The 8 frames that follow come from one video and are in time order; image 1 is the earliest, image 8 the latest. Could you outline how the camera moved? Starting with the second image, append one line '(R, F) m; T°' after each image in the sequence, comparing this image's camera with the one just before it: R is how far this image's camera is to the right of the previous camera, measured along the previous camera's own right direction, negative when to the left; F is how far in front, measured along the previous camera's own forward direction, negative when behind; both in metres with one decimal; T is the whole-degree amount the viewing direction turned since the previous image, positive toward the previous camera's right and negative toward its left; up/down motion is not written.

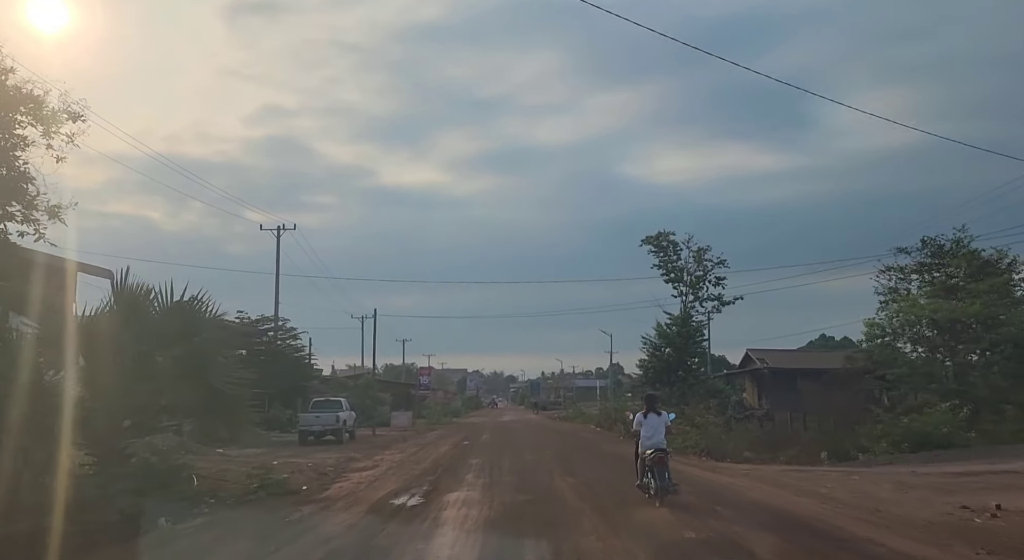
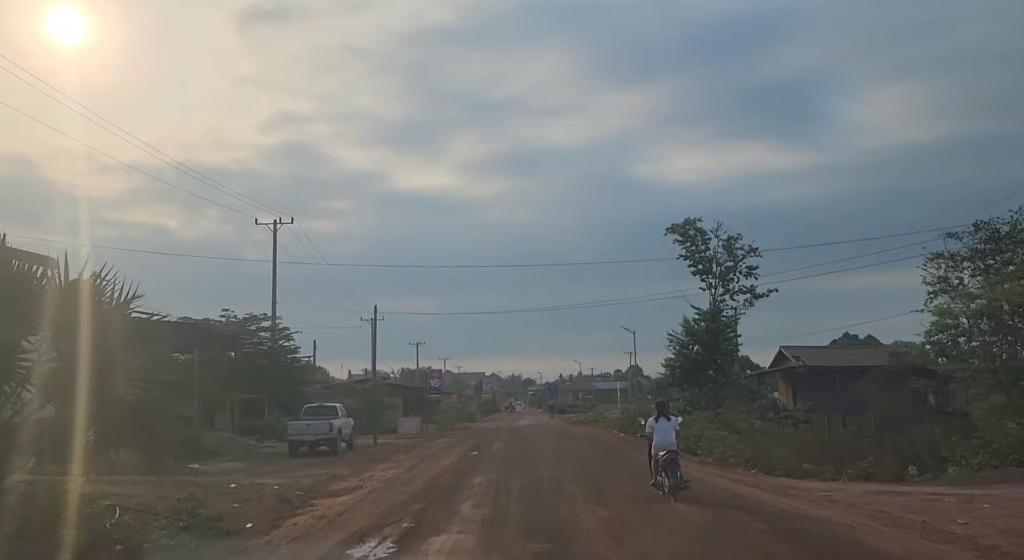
(+0.1, +4.2) m; -1°
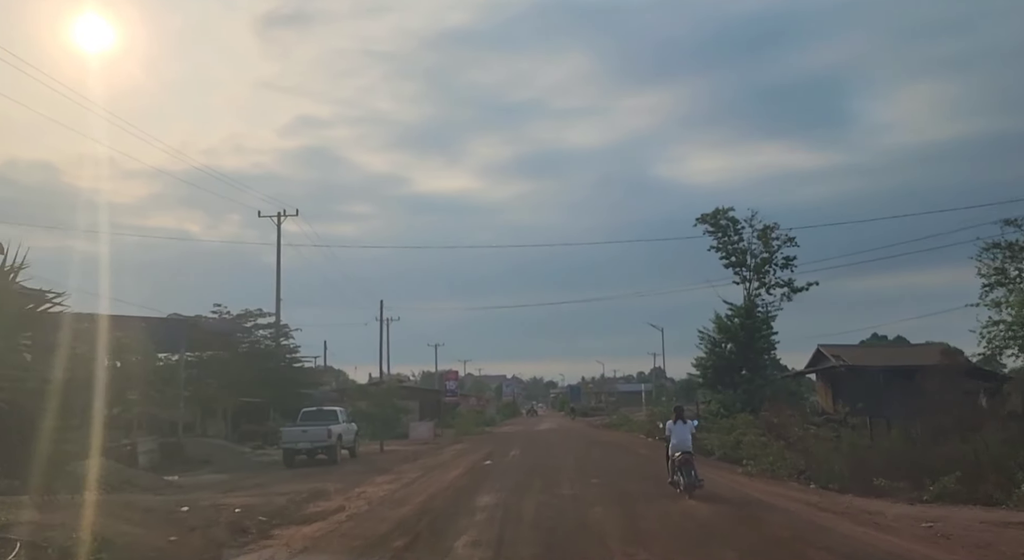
(+0.2, +3.4) m; -1°
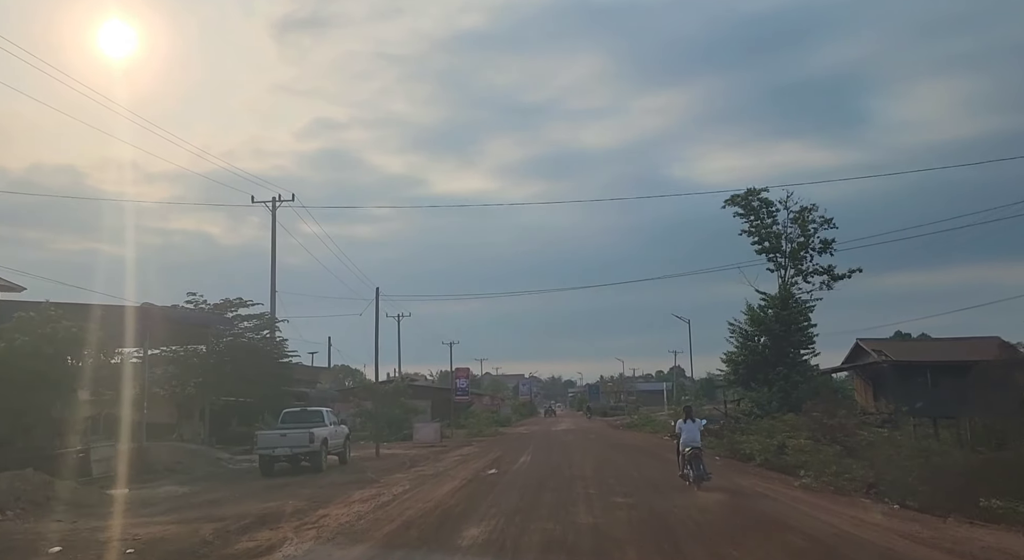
(+0.3, +4.0) m; -1°
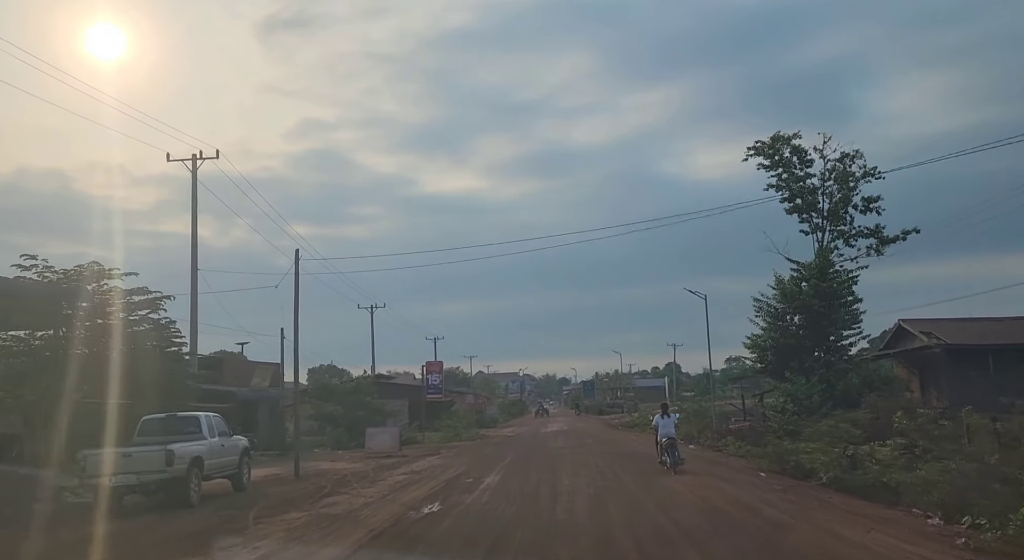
(+0.8, +8.5) m; 0°
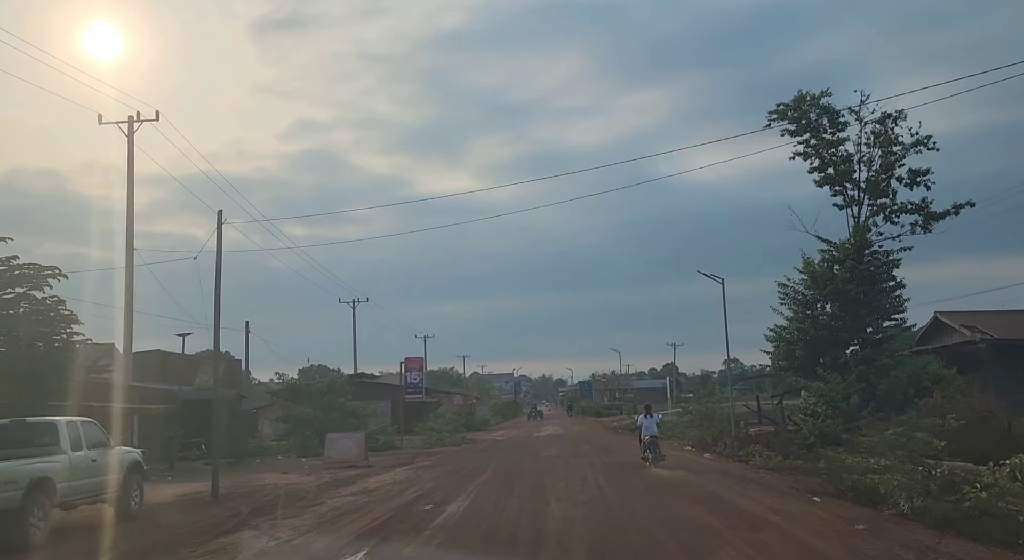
(+0.4, +5.2) m; 0°
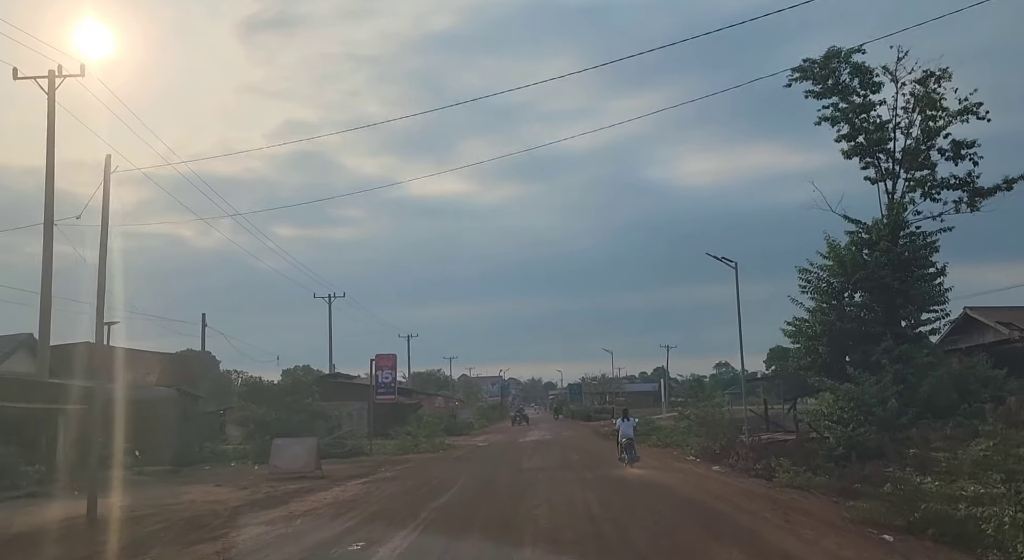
(+0.4, +4.4) m; +1°
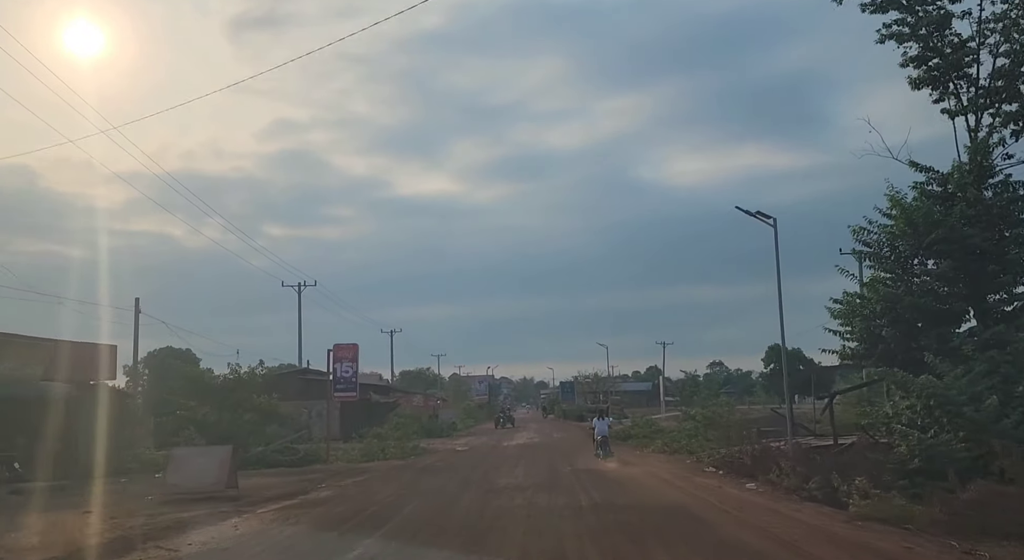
(+0.4, +6.1) m; 0°
